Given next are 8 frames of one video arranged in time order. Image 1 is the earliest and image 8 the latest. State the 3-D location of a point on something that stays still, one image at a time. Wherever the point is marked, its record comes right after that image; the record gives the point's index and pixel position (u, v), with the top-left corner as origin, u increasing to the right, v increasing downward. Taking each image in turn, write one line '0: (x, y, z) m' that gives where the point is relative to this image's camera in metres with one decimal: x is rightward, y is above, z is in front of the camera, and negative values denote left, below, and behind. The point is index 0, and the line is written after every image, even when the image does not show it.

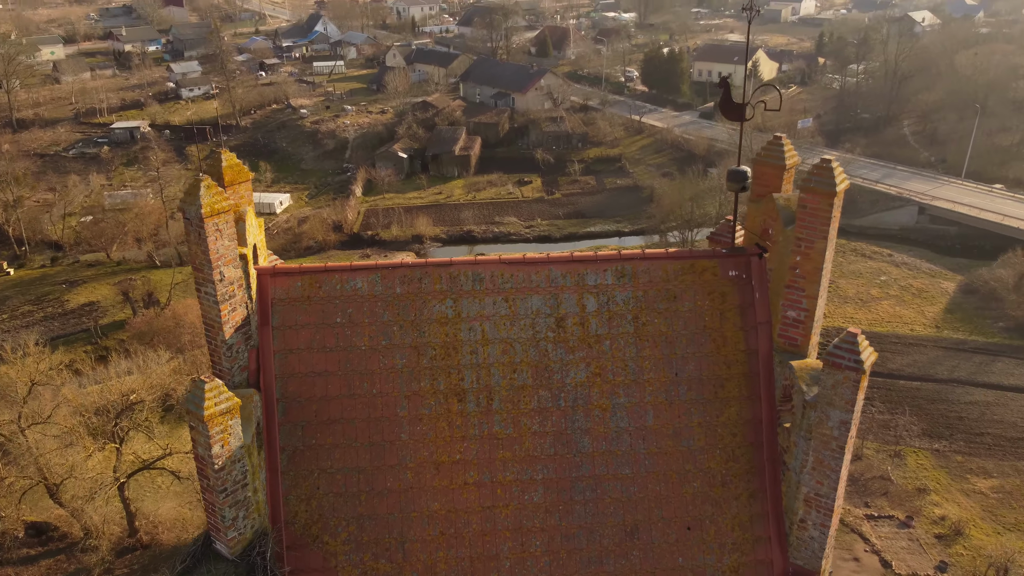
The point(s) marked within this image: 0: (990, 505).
0: (+9.2, -4.2, +15.7) m
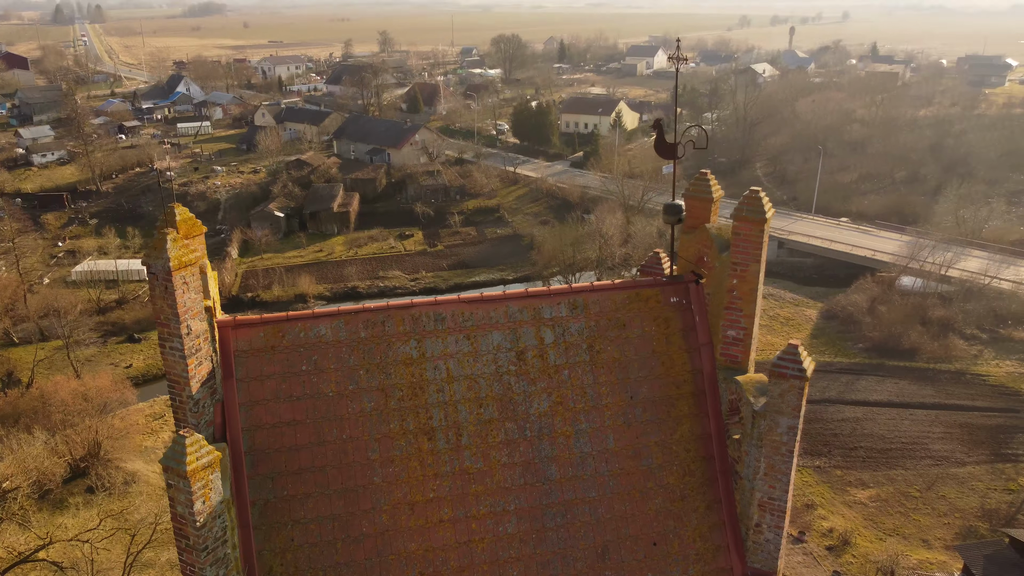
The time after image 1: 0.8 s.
0: (+7.4, -4.7, +16.8) m
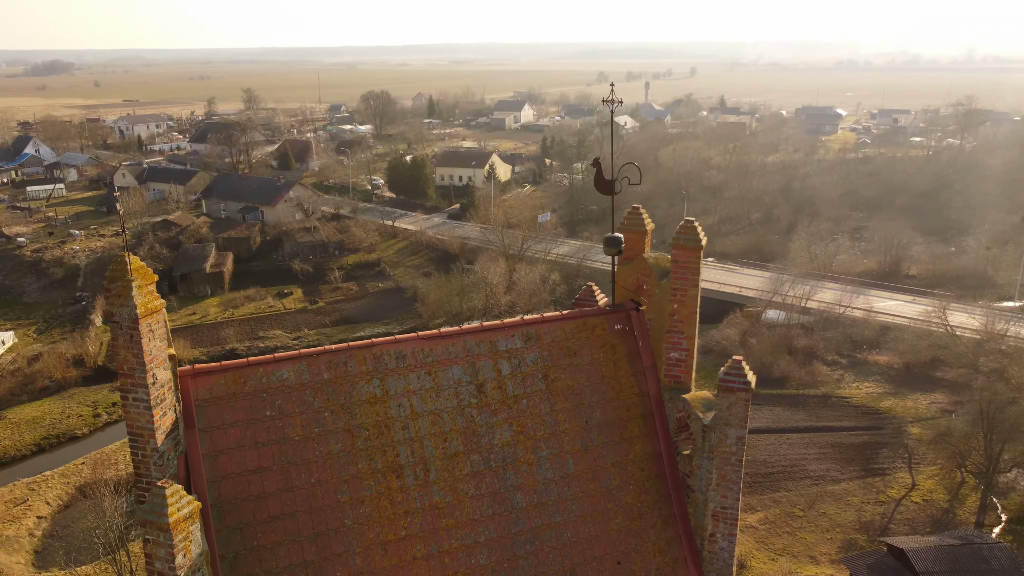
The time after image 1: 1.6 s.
0: (+5.4, -5.4, +17.6) m
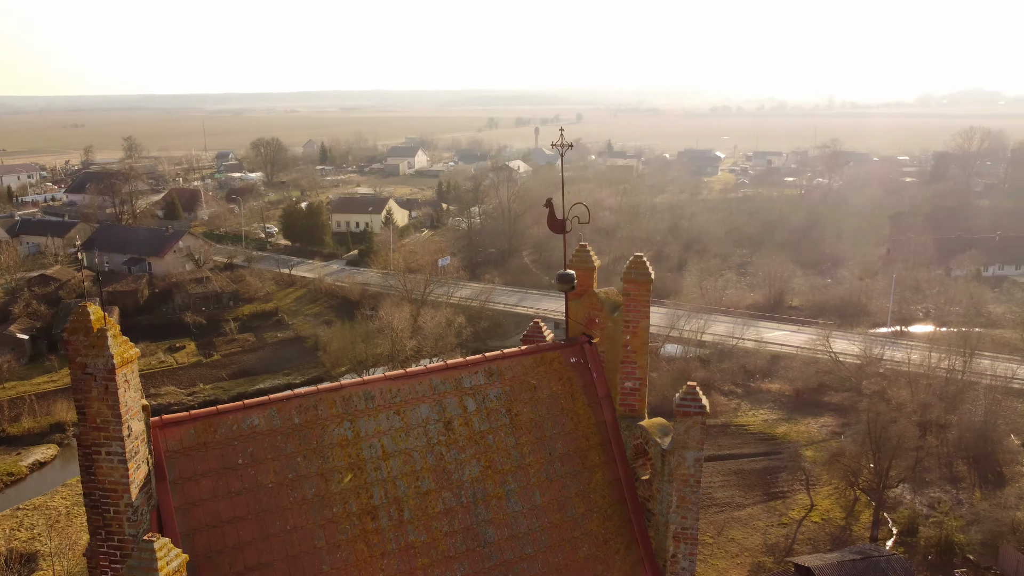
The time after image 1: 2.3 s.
0: (+3.7, -6.1, +18.0) m
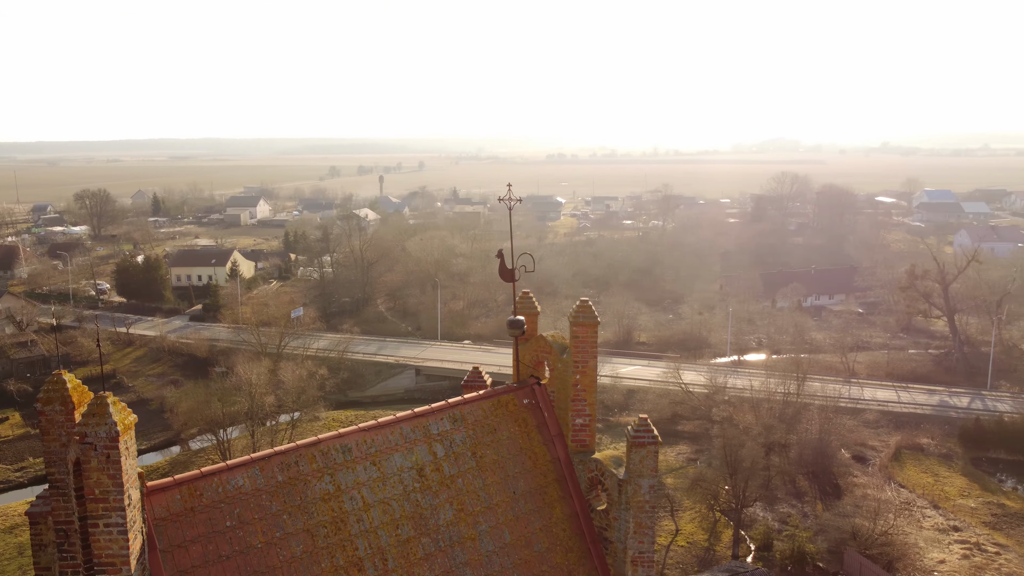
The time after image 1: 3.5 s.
0: (+1.1, -7.1, +18.3) m
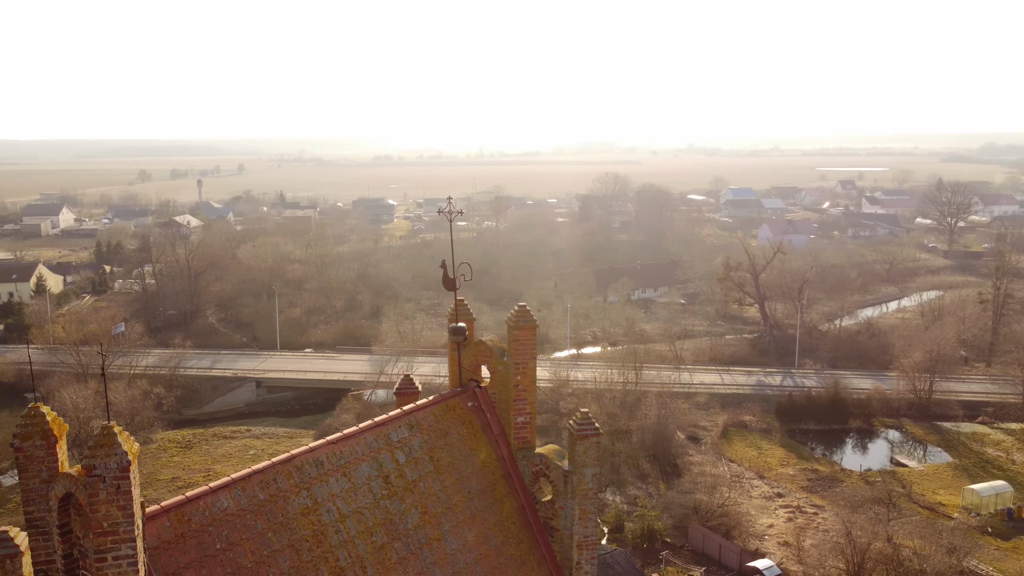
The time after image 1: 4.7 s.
0: (-1.8, -7.1, +18.5) m
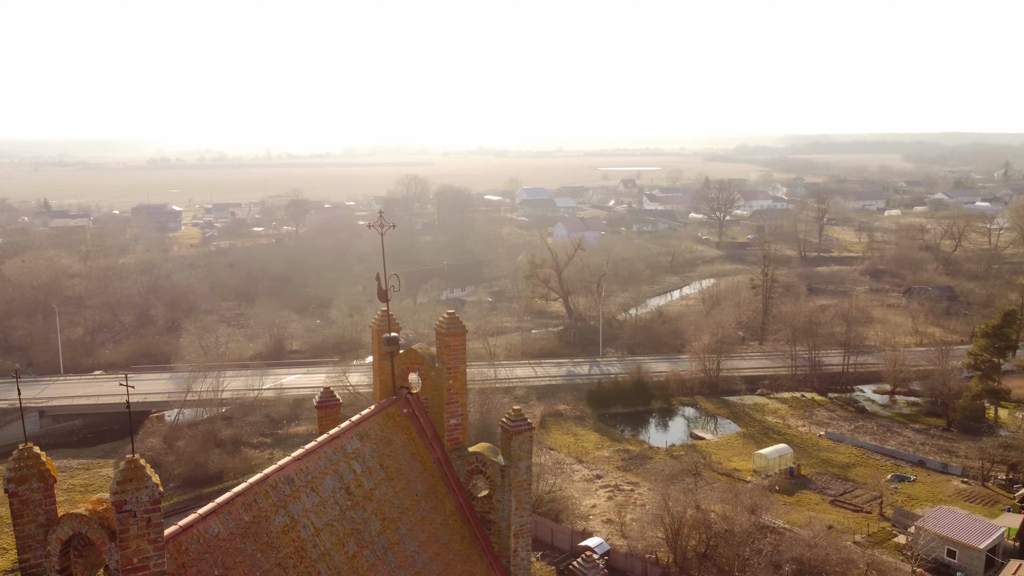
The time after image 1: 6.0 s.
0: (-5.2, -7.4, +17.9) m
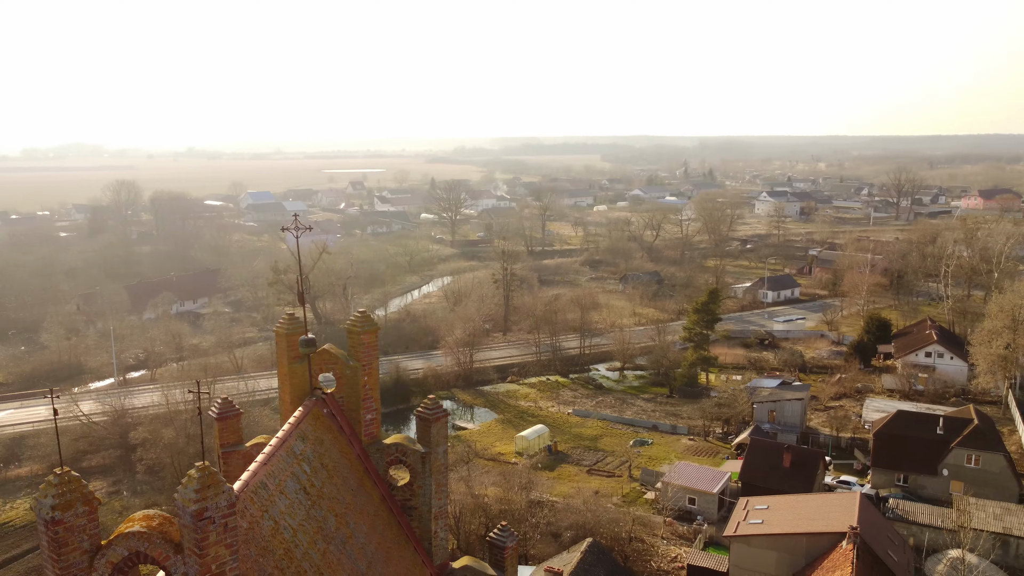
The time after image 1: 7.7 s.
0: (-9.2, -7.8, +15.8) m
